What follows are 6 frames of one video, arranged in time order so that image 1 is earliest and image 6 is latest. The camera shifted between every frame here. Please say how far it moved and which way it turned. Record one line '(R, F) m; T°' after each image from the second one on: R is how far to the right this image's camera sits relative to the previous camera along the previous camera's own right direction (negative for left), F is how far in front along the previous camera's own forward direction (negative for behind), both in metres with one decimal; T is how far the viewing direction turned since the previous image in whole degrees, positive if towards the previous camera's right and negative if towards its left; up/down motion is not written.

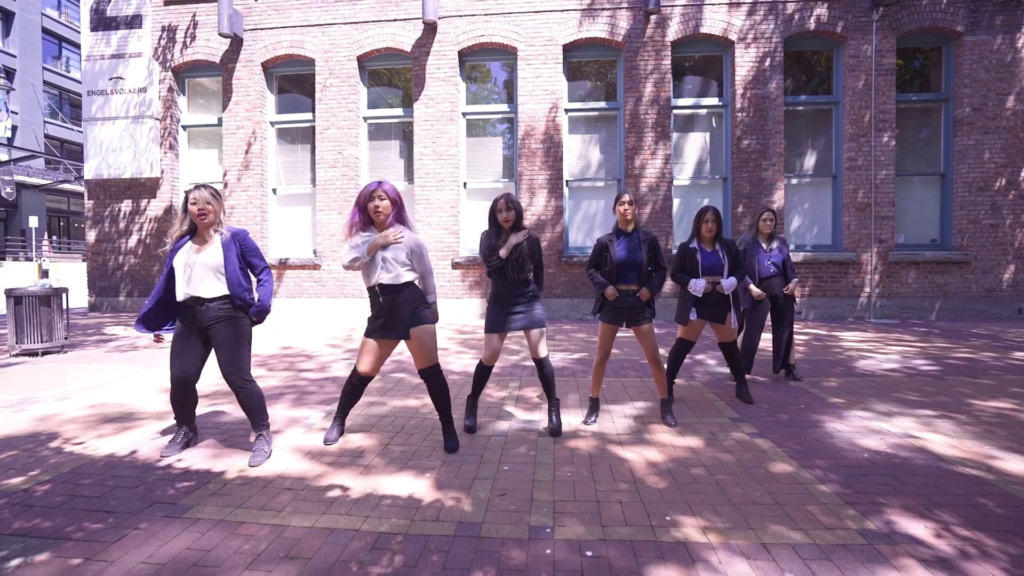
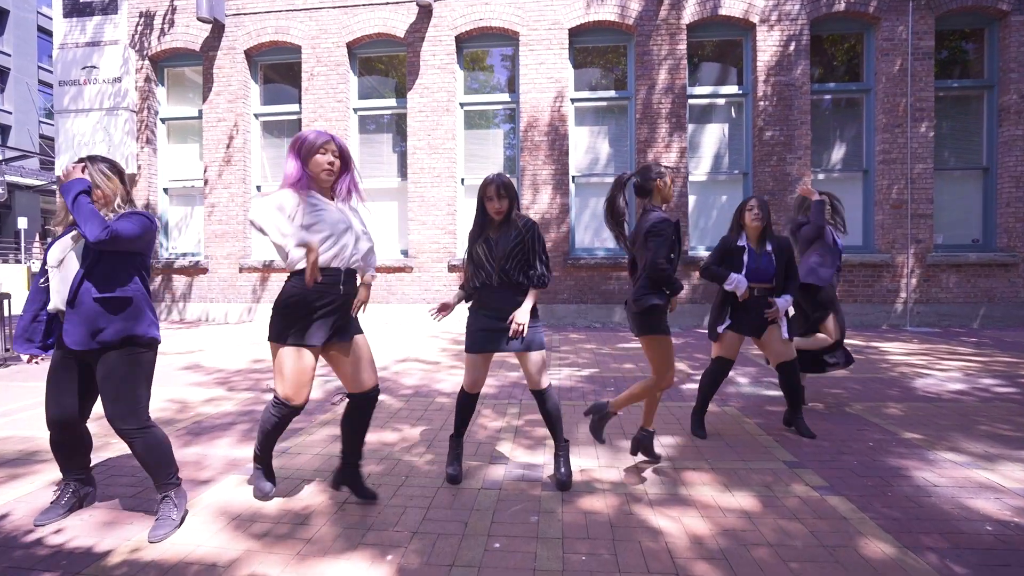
(+0.1, +1.0) m; 0°
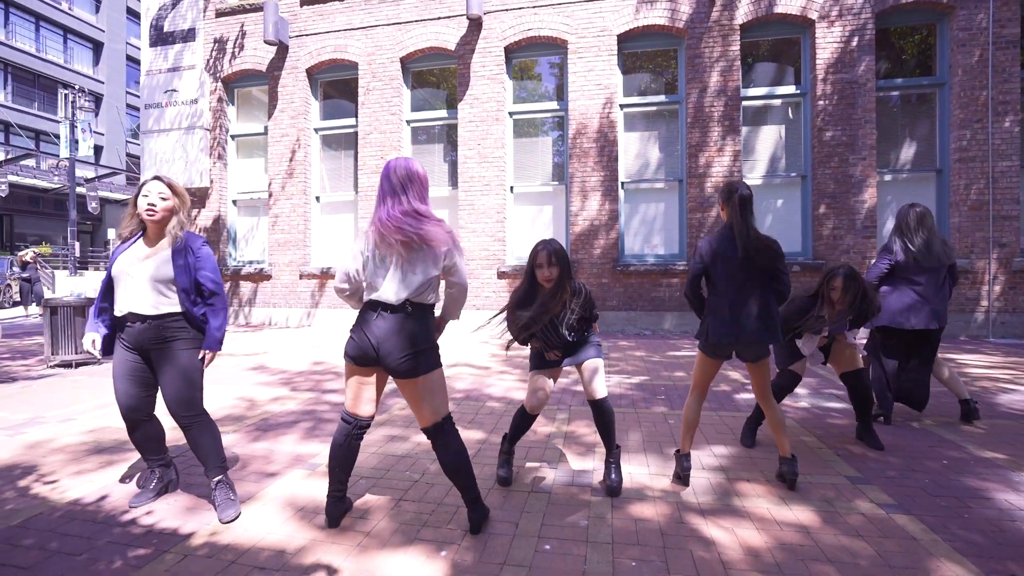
(0.0, -0.1) m; -5°
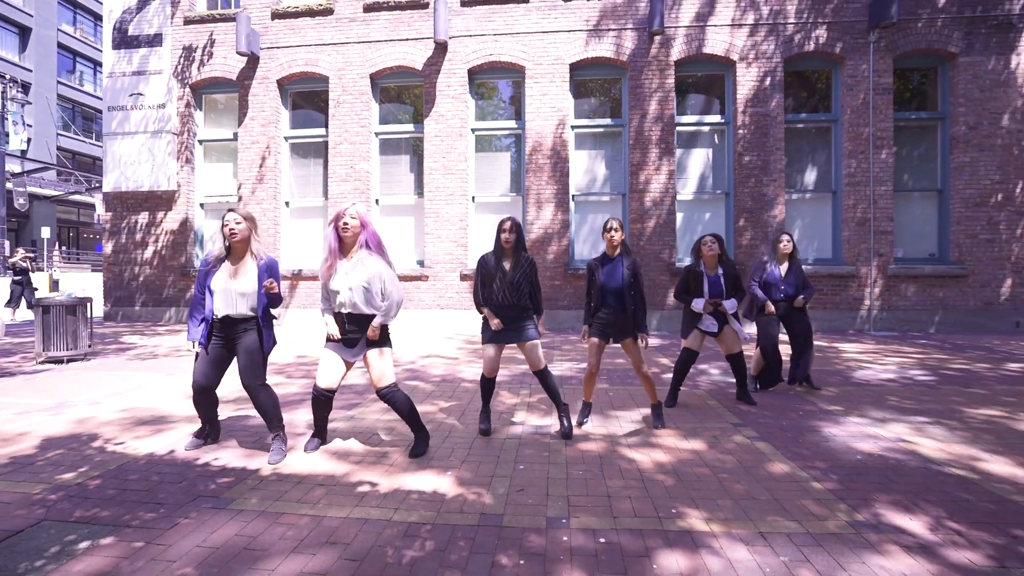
(-0.3, -1.2) m; +6°
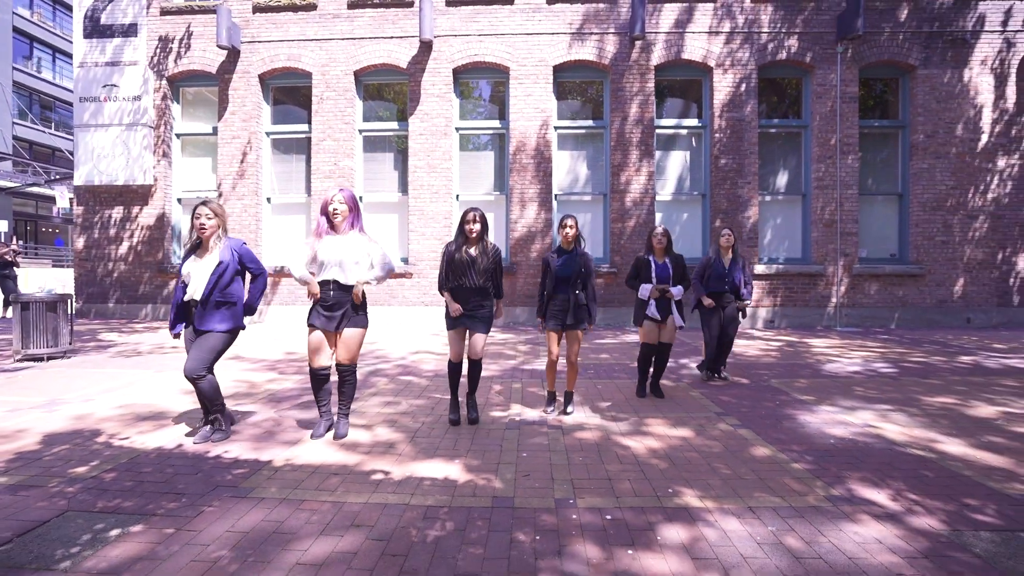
(-0.2, -0.2) m; +3°
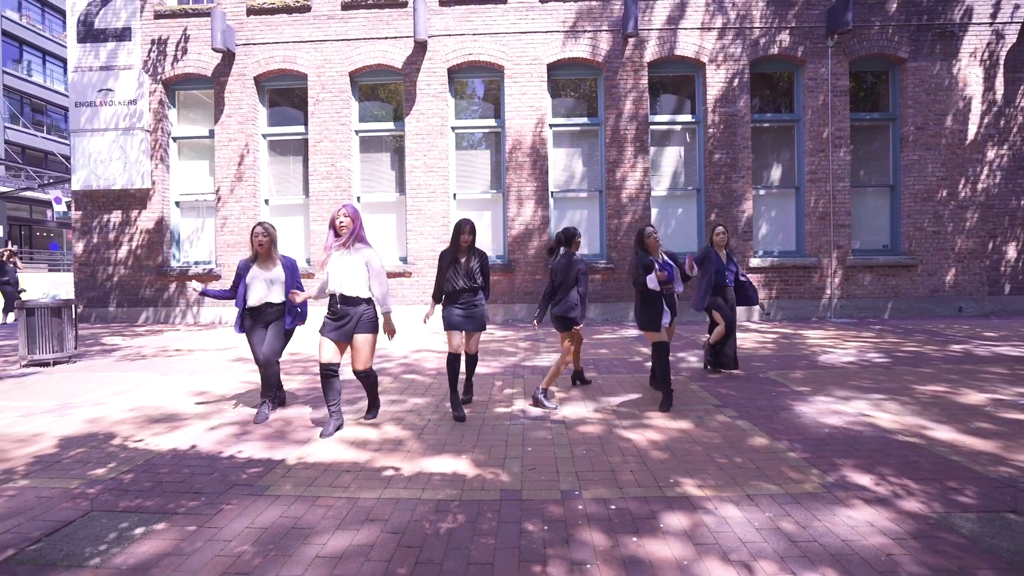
(0.0, -0.1) m; 0°
